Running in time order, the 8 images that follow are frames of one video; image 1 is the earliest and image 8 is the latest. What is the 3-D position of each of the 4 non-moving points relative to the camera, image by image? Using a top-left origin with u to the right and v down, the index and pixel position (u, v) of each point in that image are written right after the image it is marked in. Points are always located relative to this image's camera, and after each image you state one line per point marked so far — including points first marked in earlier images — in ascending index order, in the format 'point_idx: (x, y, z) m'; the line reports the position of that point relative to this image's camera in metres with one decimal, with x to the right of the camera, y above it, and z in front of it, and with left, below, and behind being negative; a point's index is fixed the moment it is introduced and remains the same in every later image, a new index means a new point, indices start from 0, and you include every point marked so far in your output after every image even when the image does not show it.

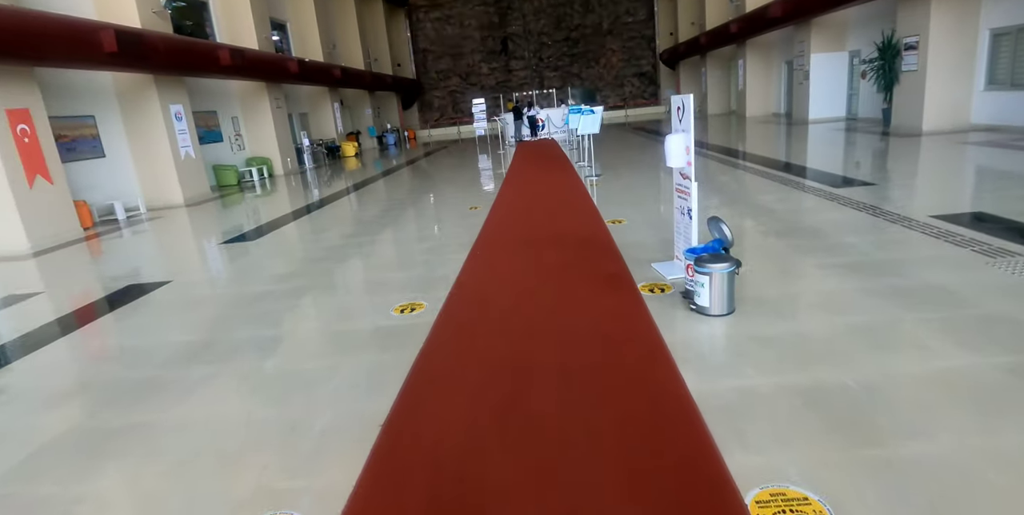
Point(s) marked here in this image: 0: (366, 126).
0: (-4.5, +4.1, +17.2) m
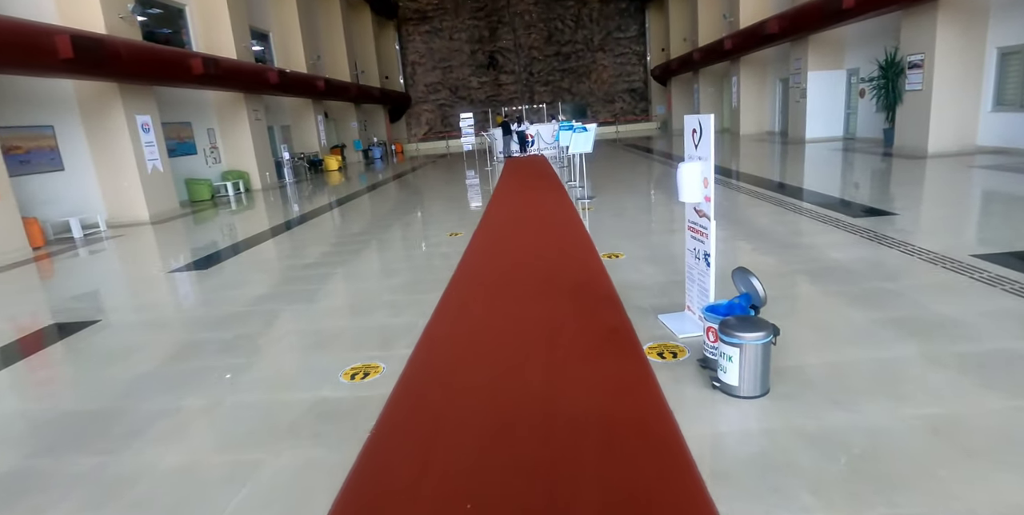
0: (-4.9, +3.6, +16.8) m
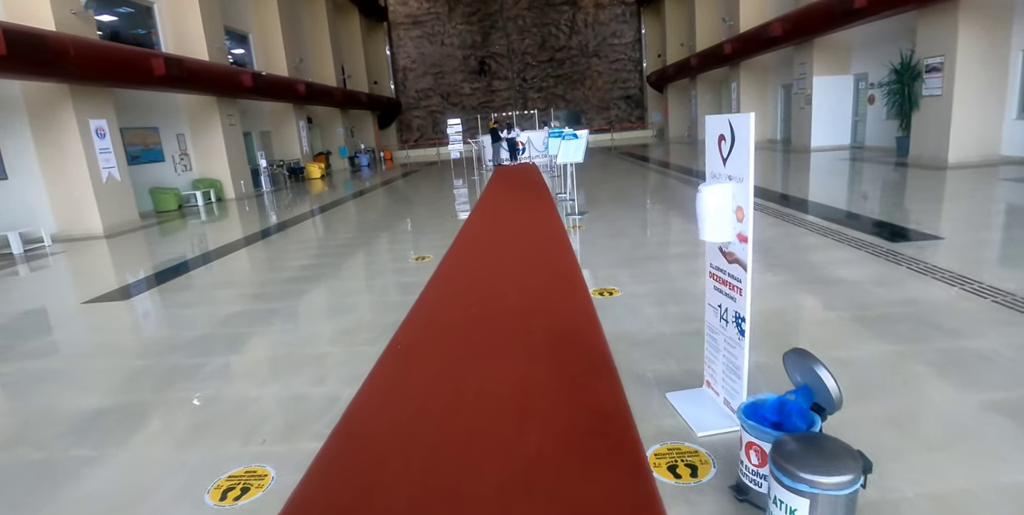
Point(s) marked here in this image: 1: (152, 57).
0: (-5.1, +3.2, +16.2) m
1: (-4.9, +2.7, +7.5) m
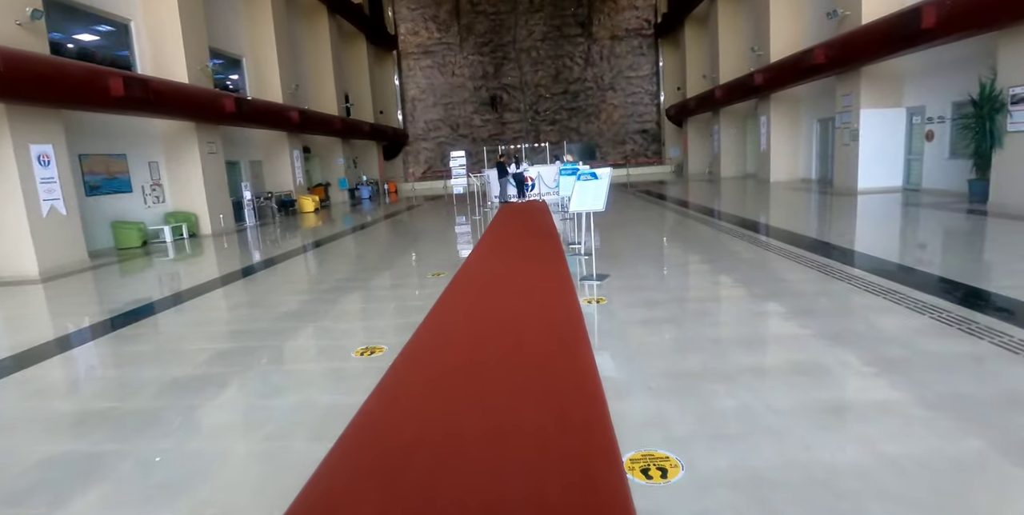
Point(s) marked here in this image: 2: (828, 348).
0: (-4.9, +2.2, +15.3) m
1: (-4.8, +2.2, +6.6) m
2: (+1.3, -0.4, +2.2) m
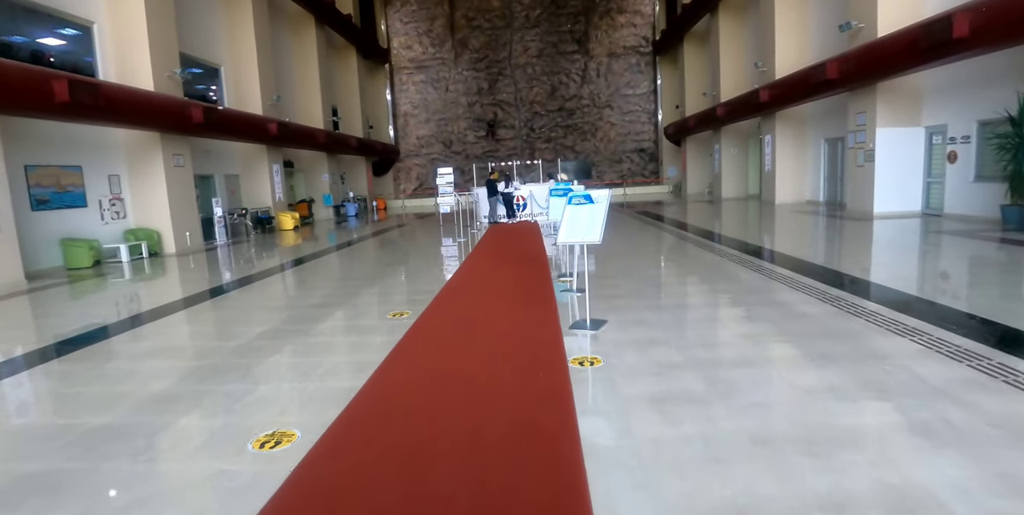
0: (-5.1, +1.7, +14.7) m
1: (-4.9, +1.9, +6.0) m
2: (+1.1, -0.5, +1.5) m
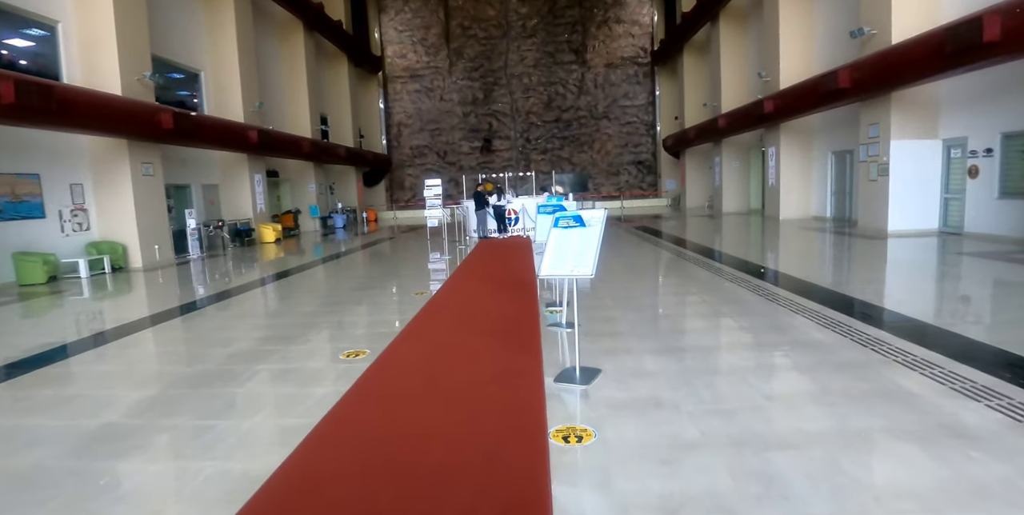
0: (-5.2, +1.4, +14.2) m
1: (-5.0, +1.8, +5.5) m
2: (+1.0, -0.7, +1.0) m
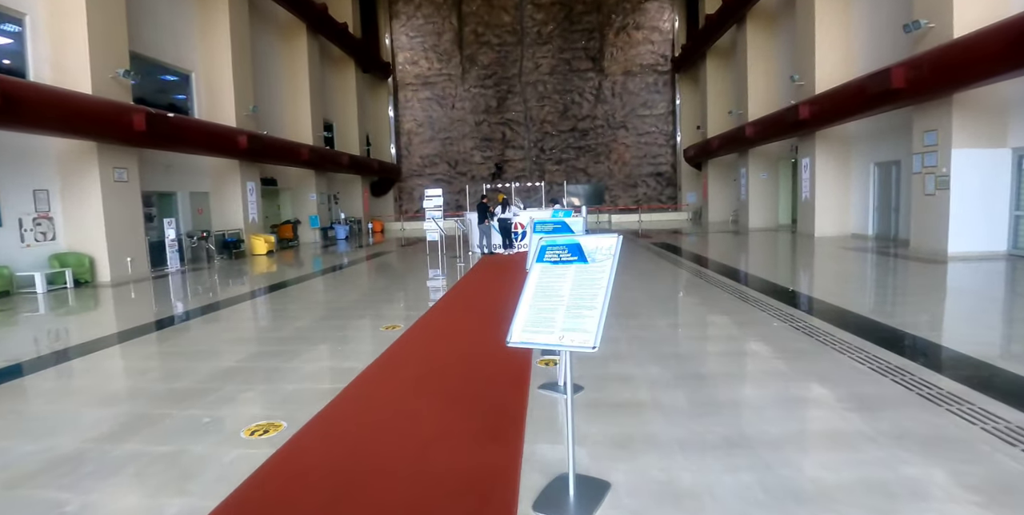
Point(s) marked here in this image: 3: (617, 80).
0: (-5.0, +1.0, +13.5) m
1: (-5.0, +1.6, +4.8) m
2: (+0.9, -0.8, +0.1) m
3: (+3.6, +6.1, +19.2) m
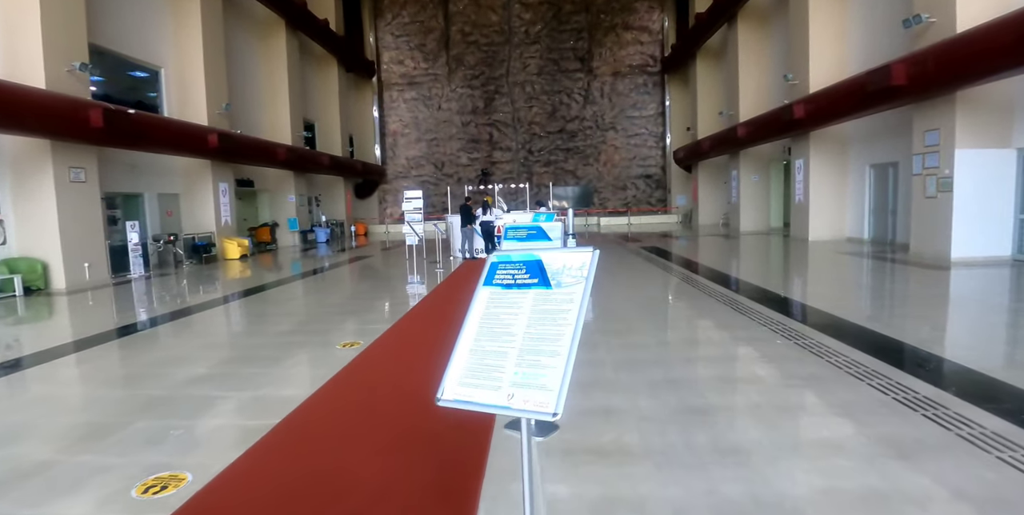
0: (-5.3, +1.0, +13.0) m
1: (-5.2, +1.6, +4.4) m
2: (+0.8, -0.8, -0.2) m
3: (+3.2, +6.0, +18.9) m
